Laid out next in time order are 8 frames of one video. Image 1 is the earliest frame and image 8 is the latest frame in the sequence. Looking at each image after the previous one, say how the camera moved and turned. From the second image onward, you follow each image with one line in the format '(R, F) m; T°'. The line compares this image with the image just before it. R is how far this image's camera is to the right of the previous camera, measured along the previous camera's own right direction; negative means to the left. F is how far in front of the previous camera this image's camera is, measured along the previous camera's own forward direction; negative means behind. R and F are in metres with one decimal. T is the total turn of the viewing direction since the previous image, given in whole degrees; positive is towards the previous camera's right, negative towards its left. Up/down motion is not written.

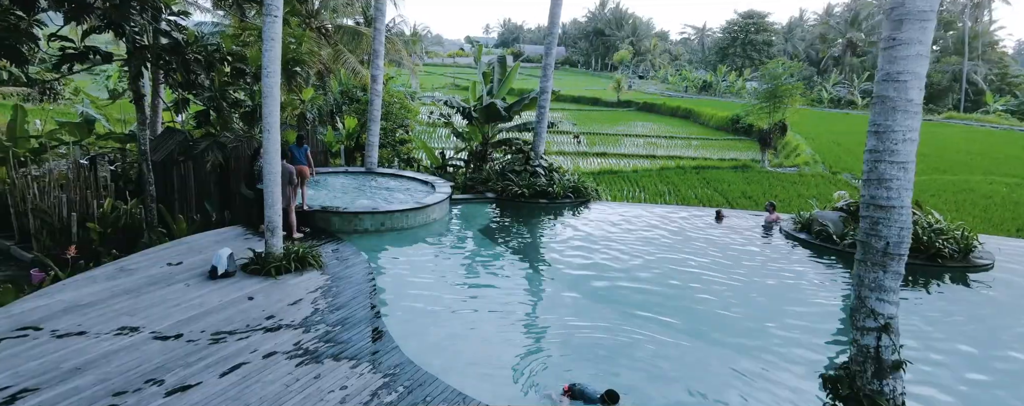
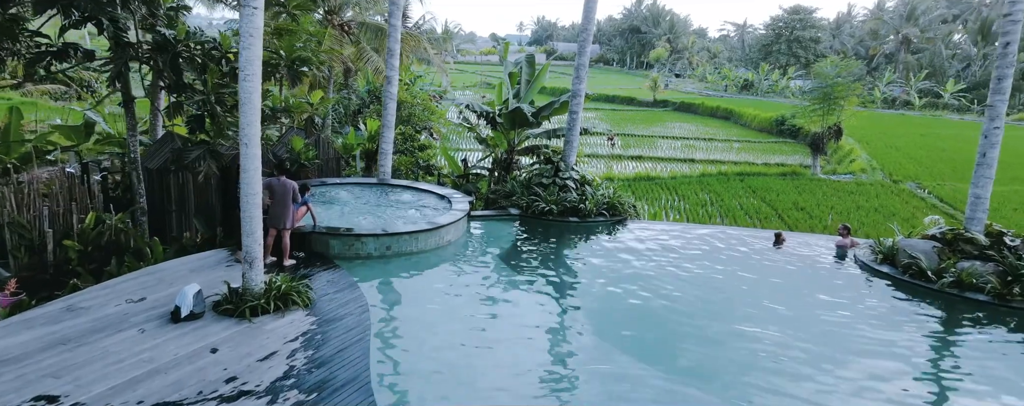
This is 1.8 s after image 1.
(0.0, +0.8) m; -3°
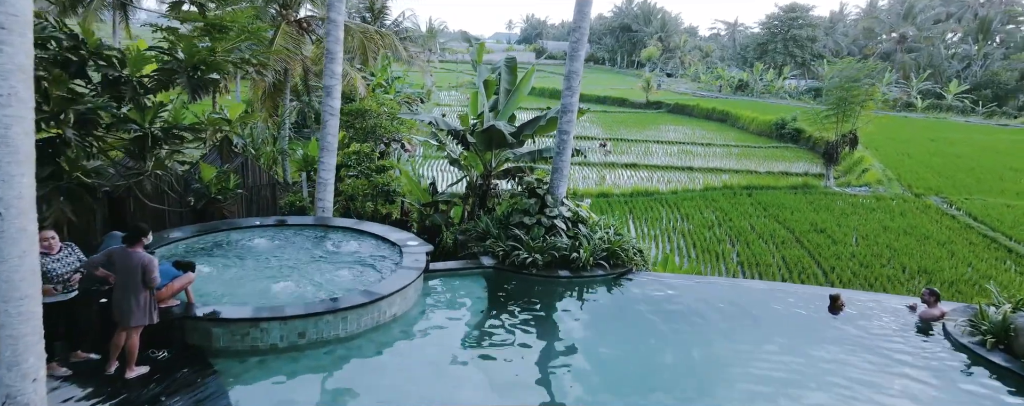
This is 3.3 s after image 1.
(+0.2, +1.4) m; +1°
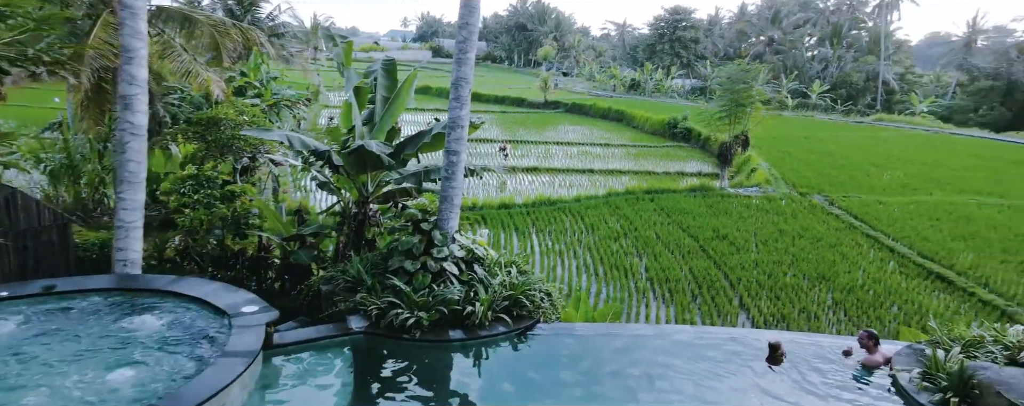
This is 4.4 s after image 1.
(+0.2, +1.0) m; +10°
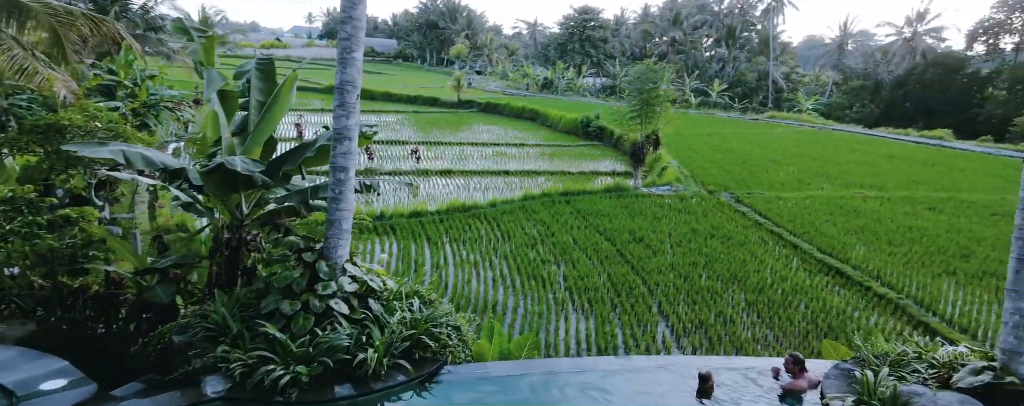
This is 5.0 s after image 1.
(+0.1, +0.5) m; +9°
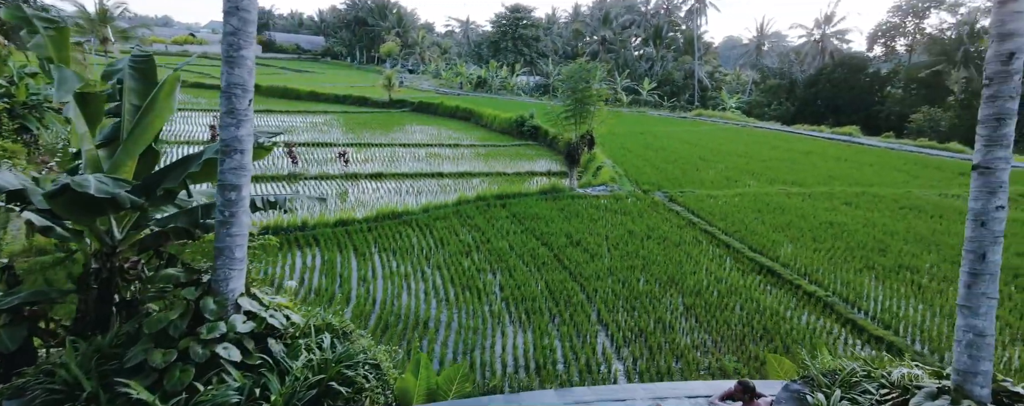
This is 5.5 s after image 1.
(+0.1, +0.4) m; +7°
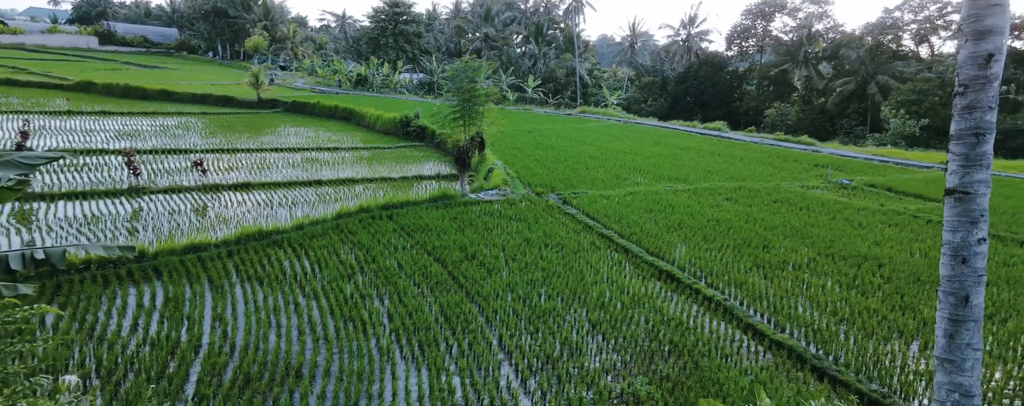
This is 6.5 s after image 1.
(+0.1, +0.8) m; +12°
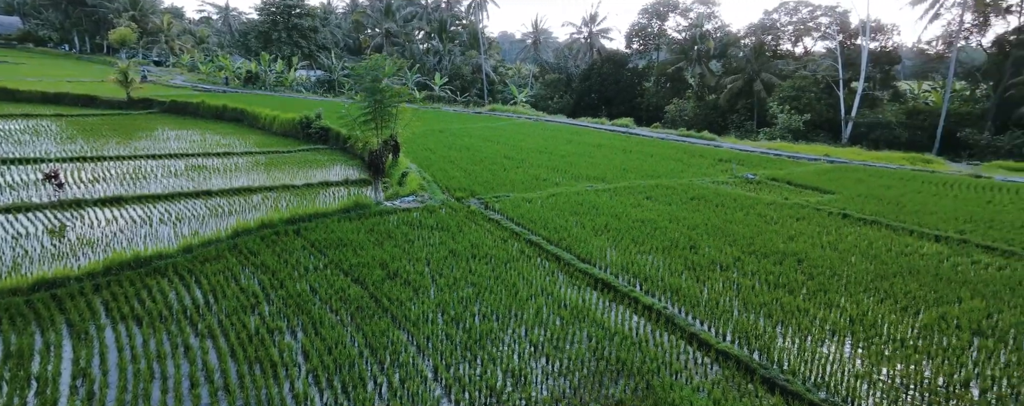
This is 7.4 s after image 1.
(-0.2, +0.6) m; +10°
